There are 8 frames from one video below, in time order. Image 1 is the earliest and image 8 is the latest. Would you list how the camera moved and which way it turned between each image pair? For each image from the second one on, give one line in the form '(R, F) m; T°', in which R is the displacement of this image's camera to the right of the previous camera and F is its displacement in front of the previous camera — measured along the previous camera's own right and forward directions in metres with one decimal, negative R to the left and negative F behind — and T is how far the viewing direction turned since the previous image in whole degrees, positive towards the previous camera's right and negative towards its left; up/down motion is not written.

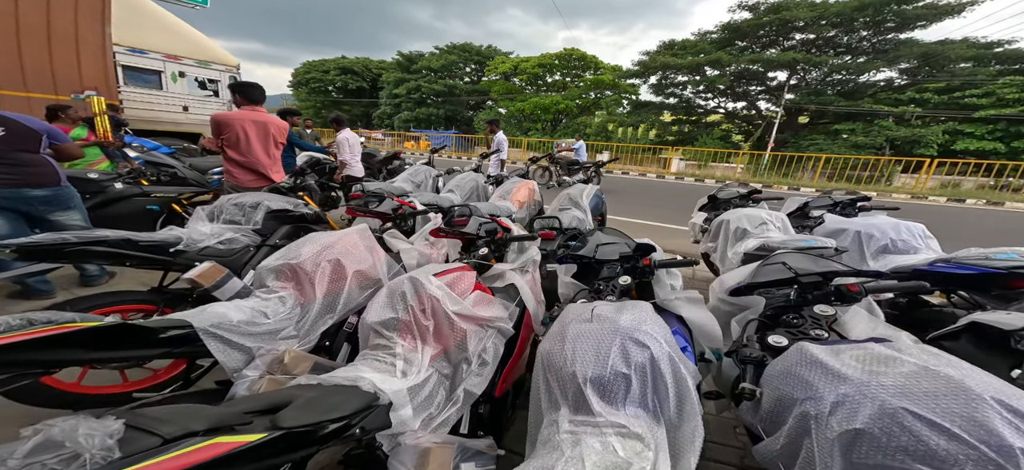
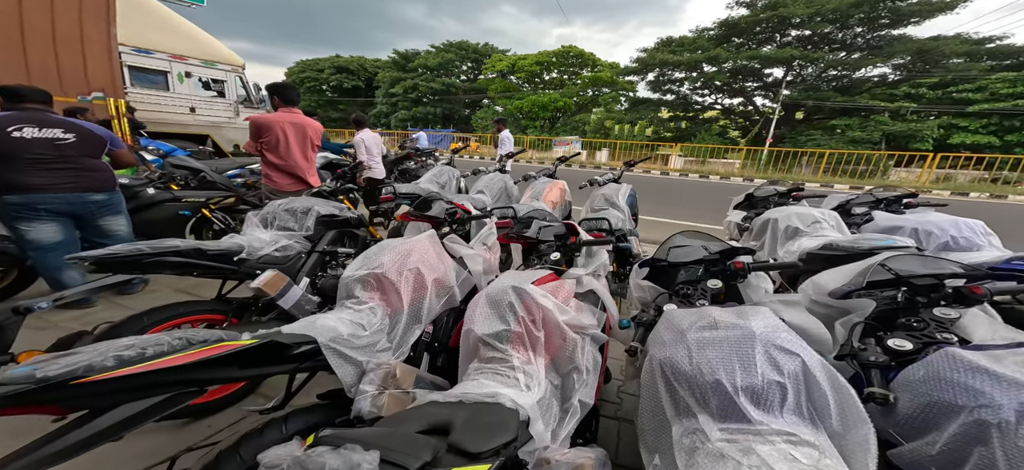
(-0.3, 0.0) m; +1°
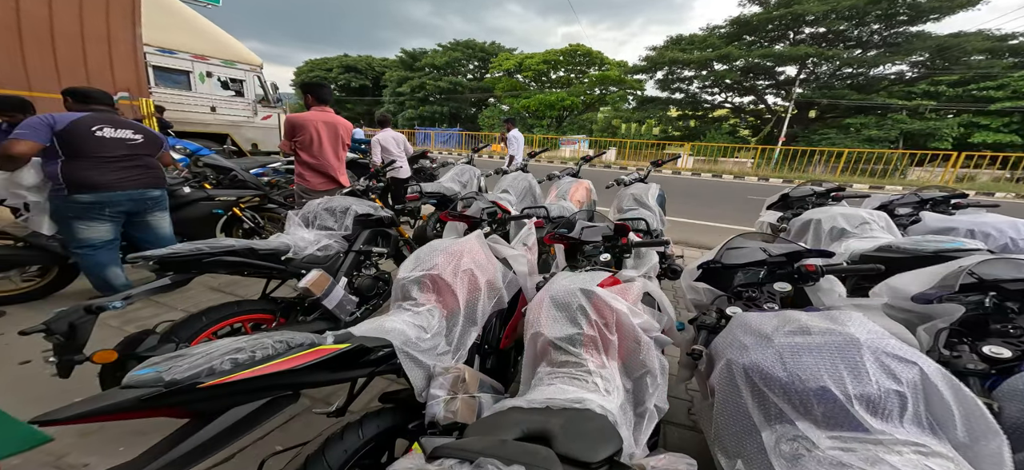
(-0.2, 0.0) m; -1°
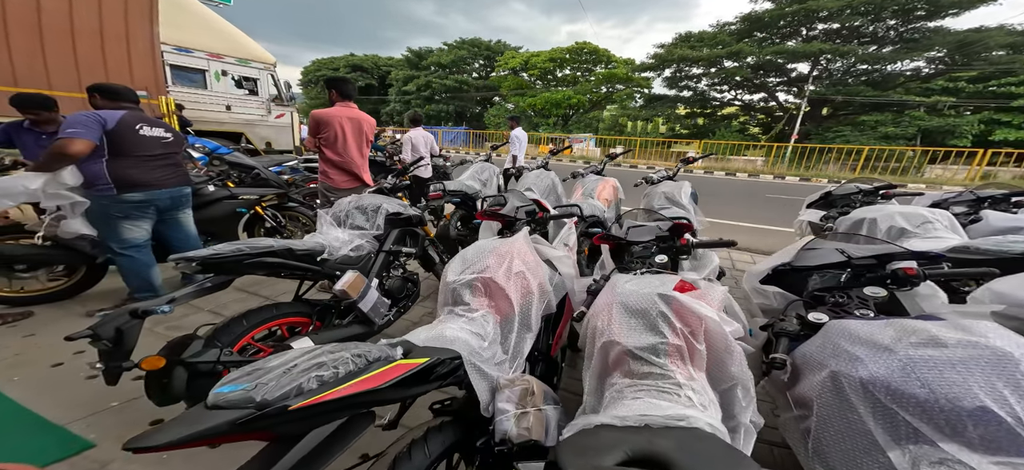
(-0.2, +0.1) m; -1°
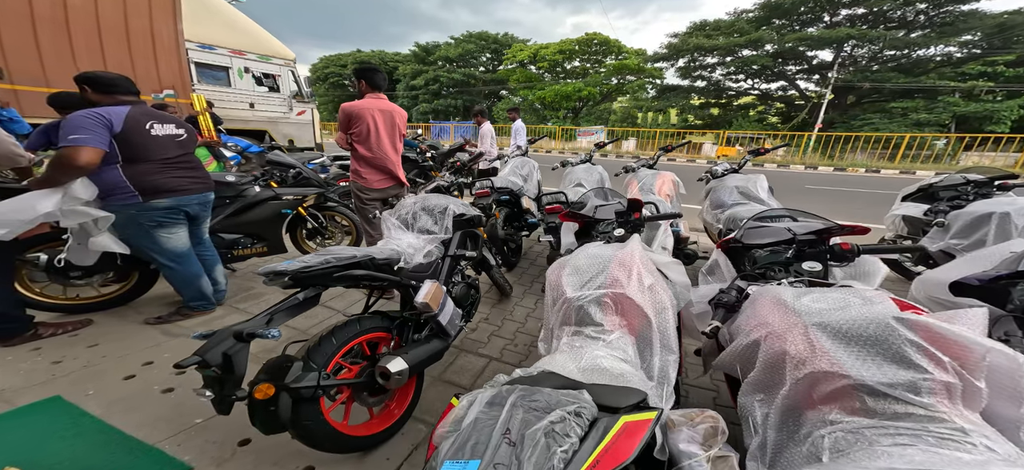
(-0.4, +0.2) m; -1°
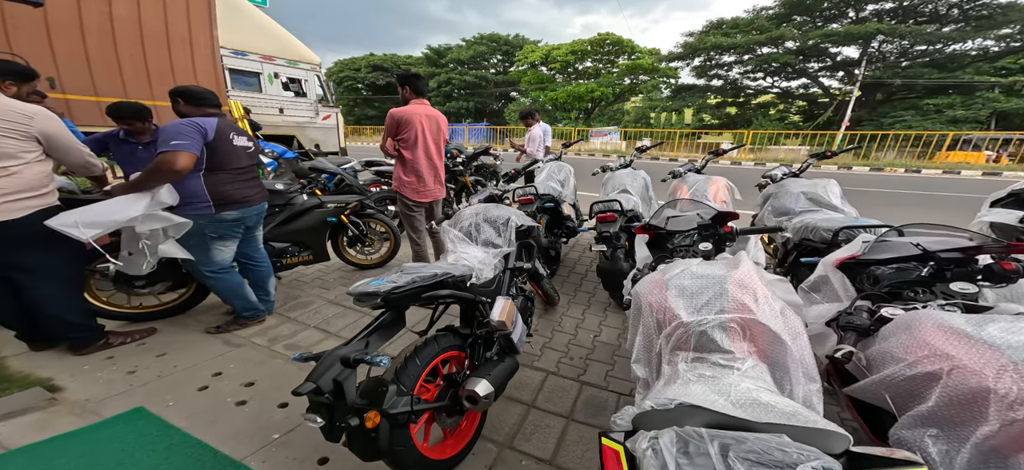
(-0.3, +0.1) m; -2°
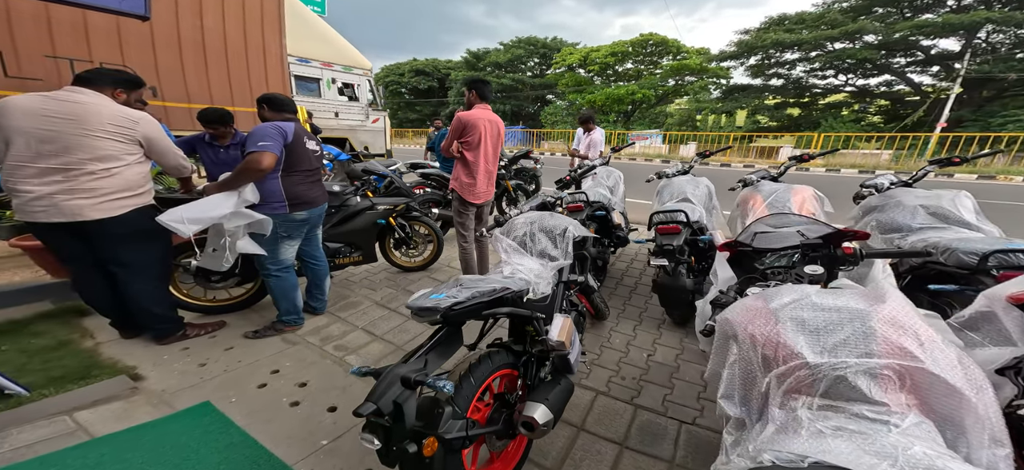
(-0.1, +0.2) m; -7°
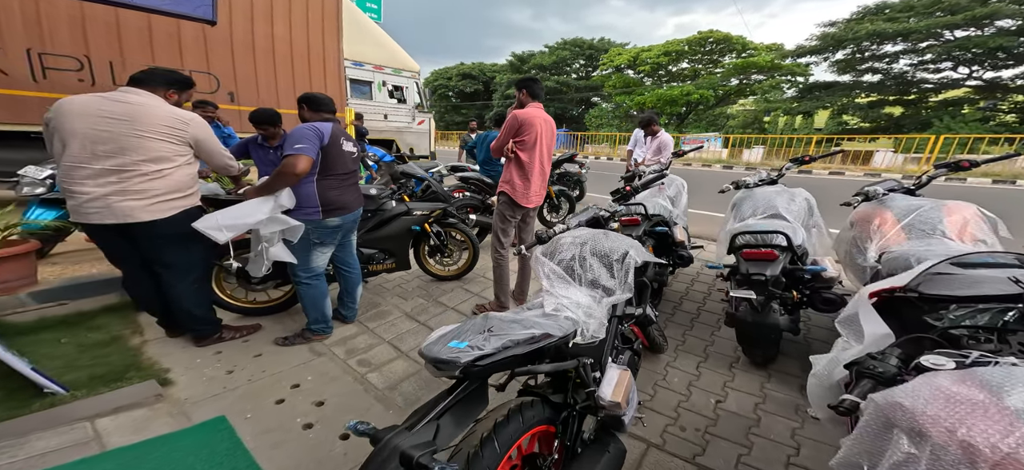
(0.0, +0.5) m; -8°
